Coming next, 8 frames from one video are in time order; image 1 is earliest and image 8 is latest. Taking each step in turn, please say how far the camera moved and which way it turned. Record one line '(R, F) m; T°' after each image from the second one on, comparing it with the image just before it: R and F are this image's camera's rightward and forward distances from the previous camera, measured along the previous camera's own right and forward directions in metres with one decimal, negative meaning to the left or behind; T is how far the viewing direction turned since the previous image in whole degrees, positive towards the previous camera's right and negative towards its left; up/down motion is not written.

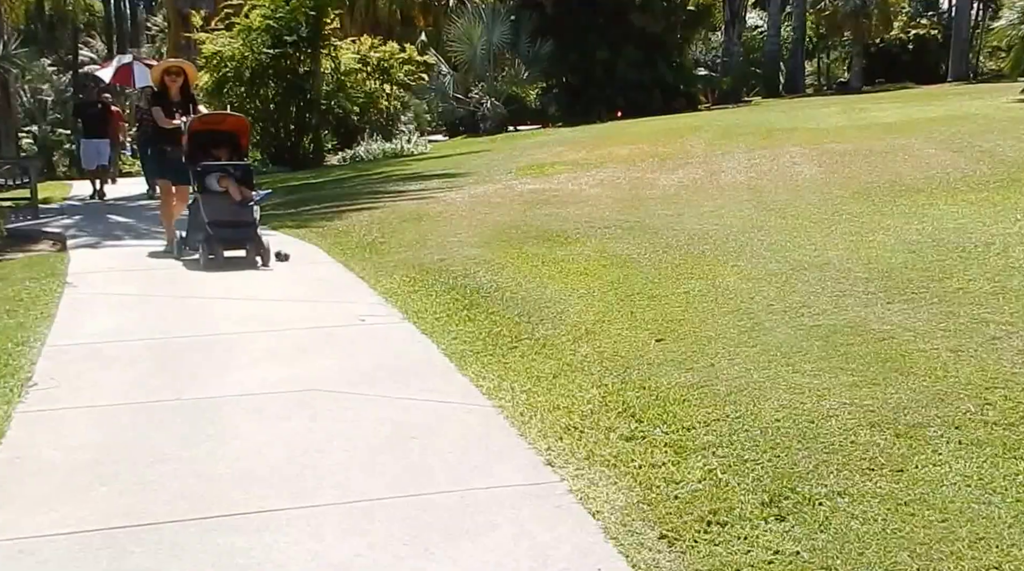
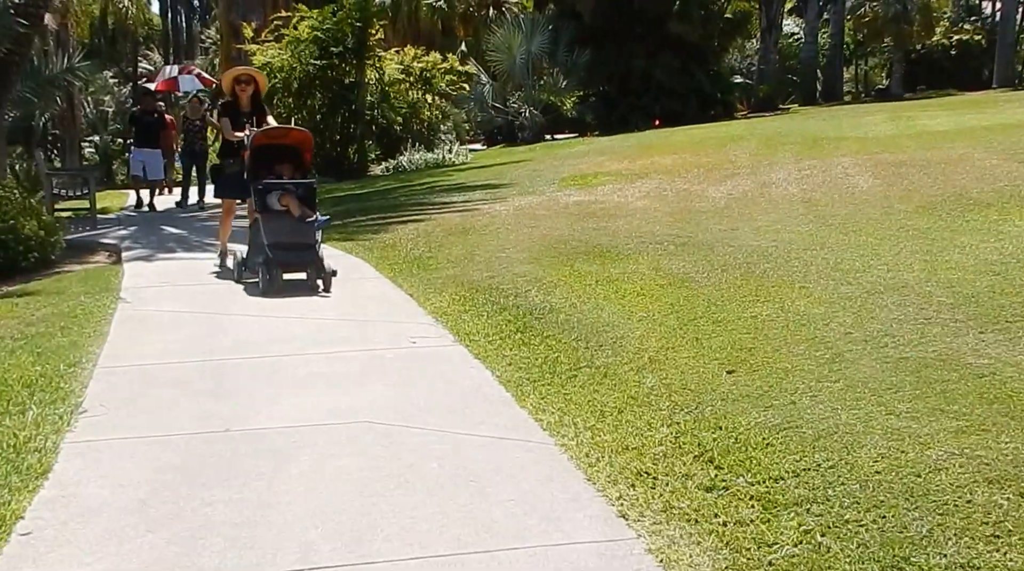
(-0.1, +0.3) m; -2°
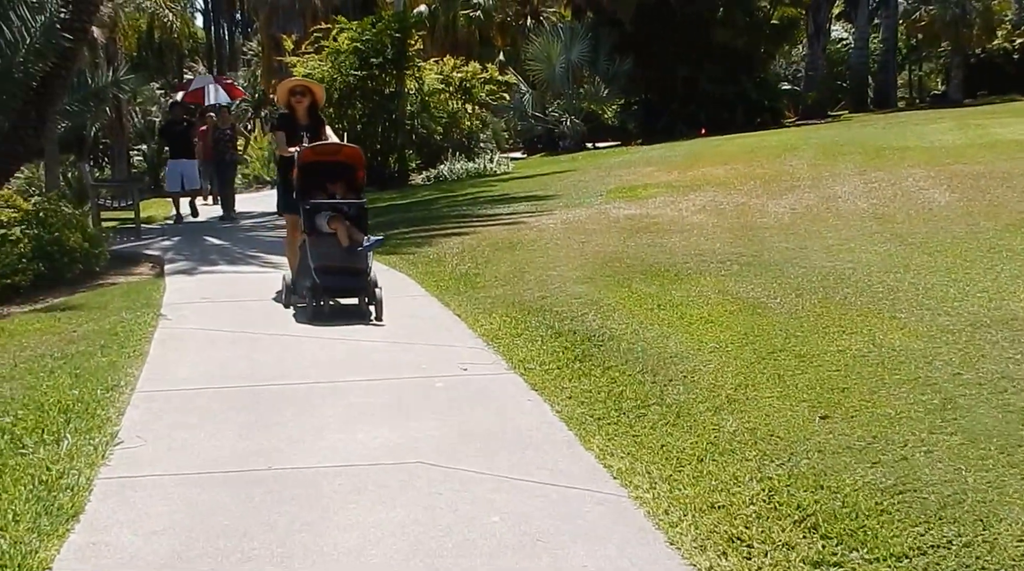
(-0.1, +0.5) m; -2°
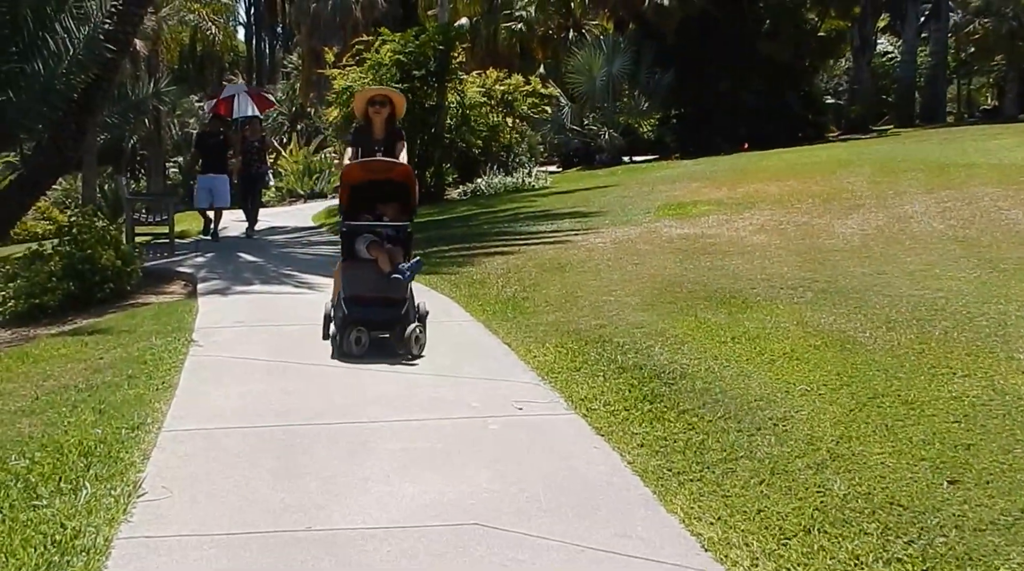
(-0.2, +0.6) m; -2°
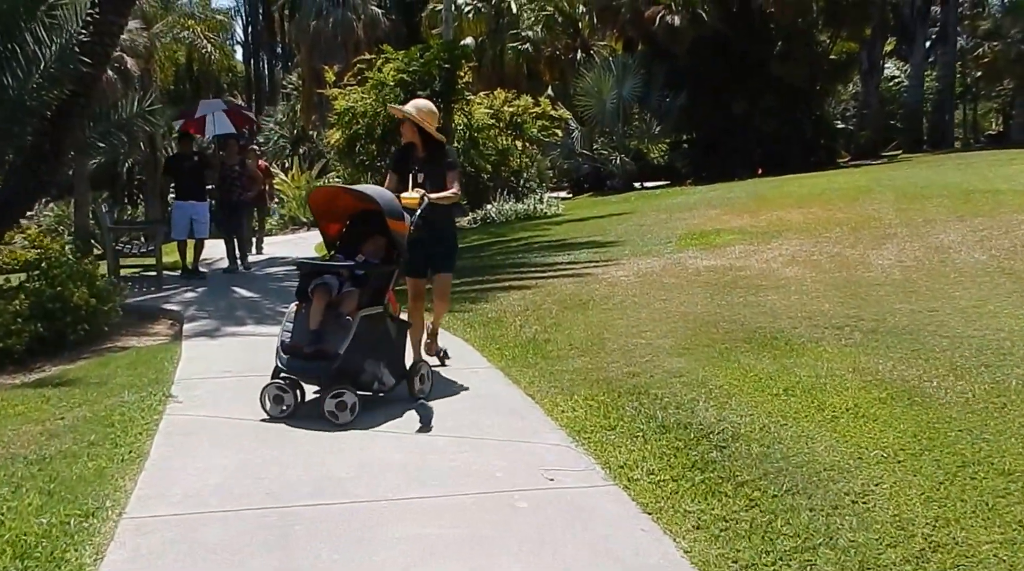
(-0.1, +0.7) m; 0°
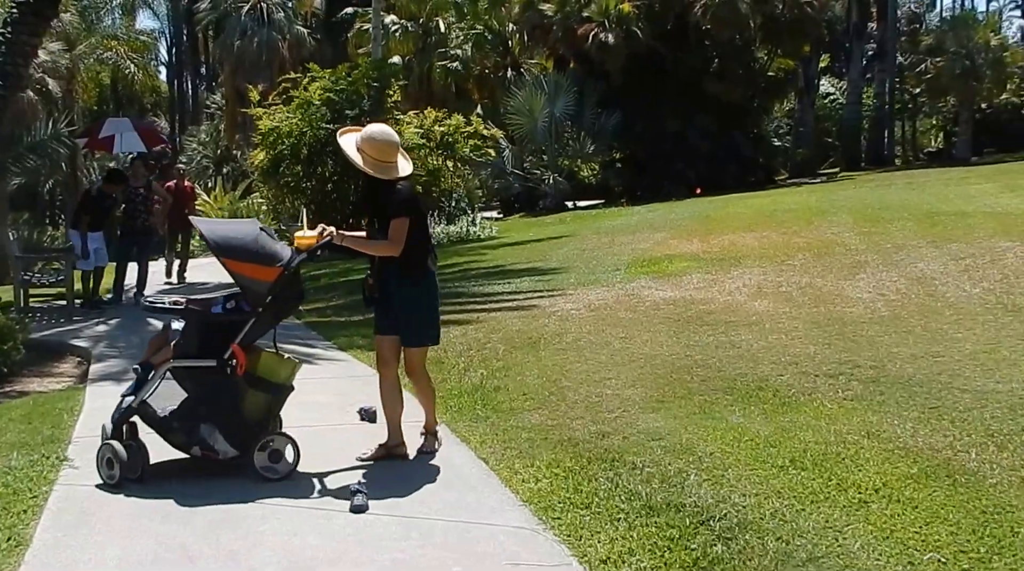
(-0.1, +1.0) m; +4°
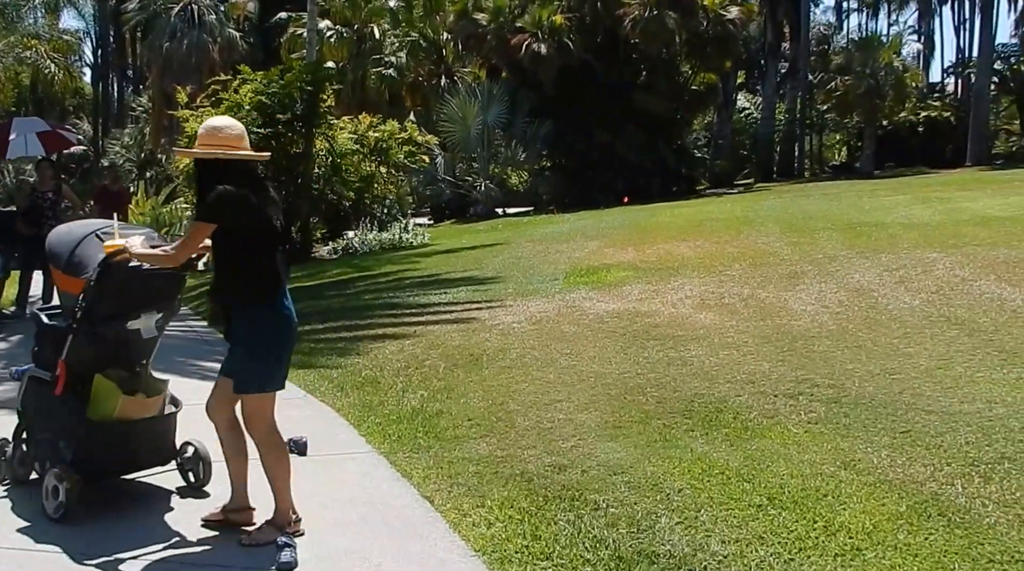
(-0.1, +0.6) m; +4°
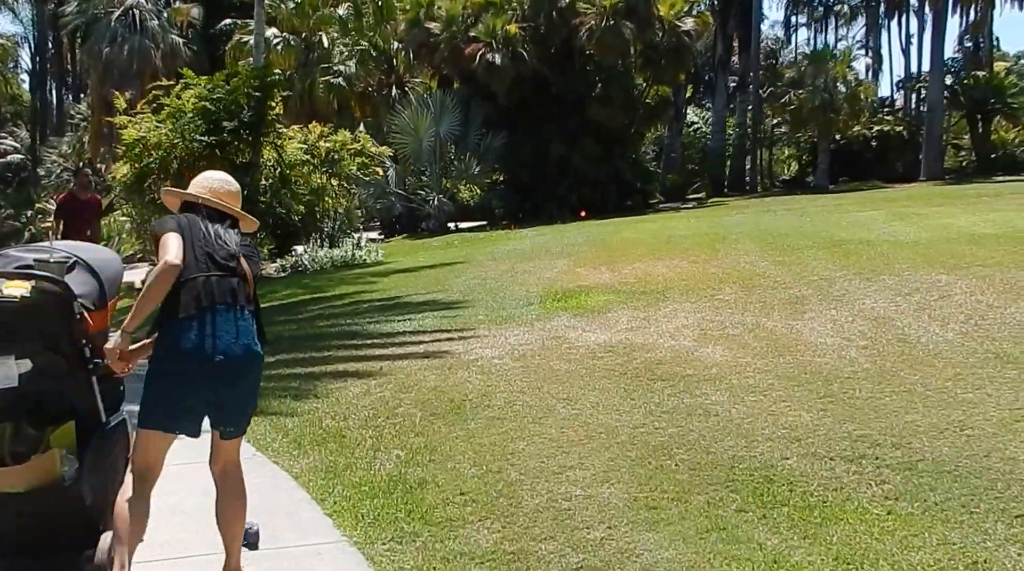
(-0.3, +1.3) m; +3°
